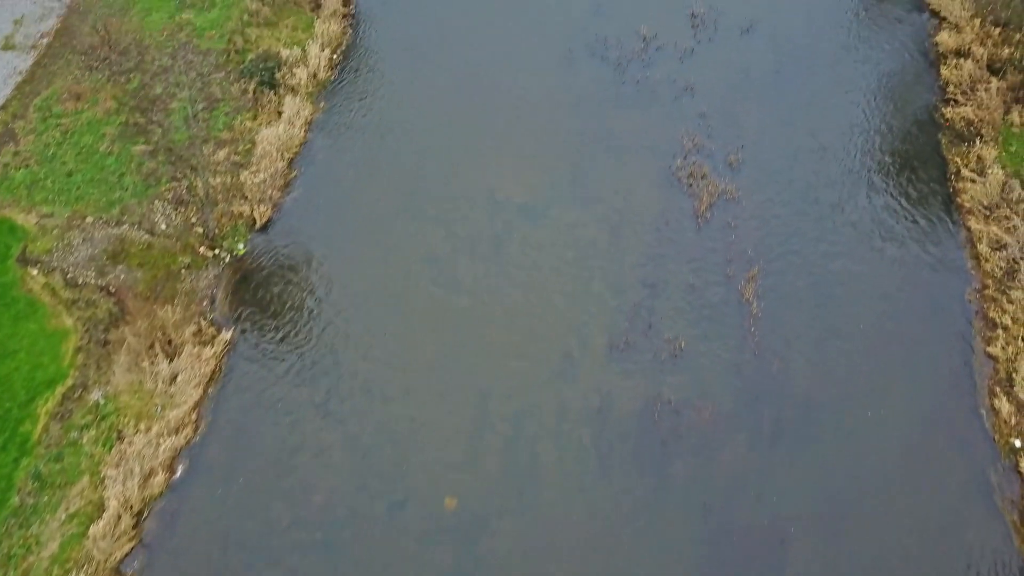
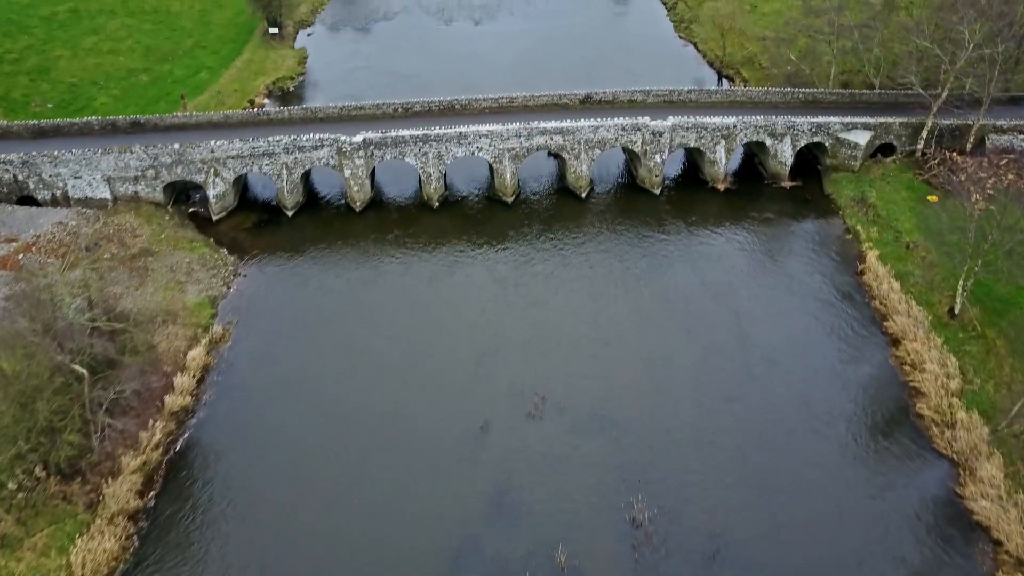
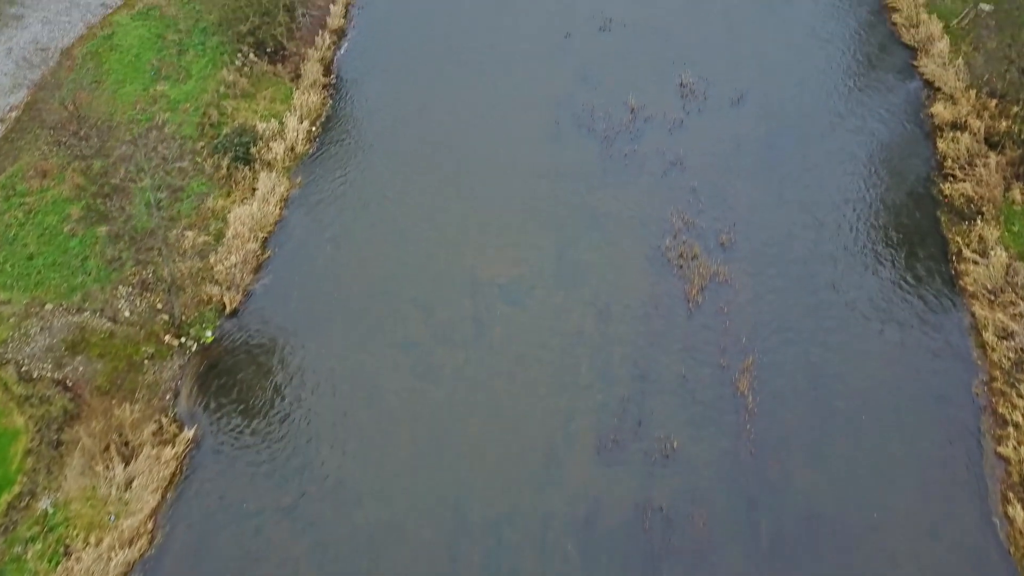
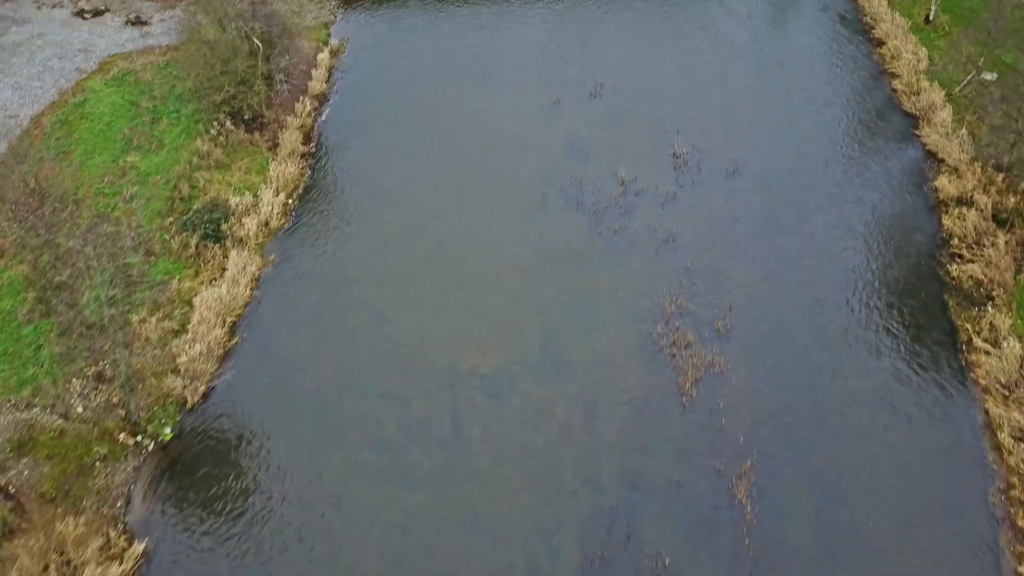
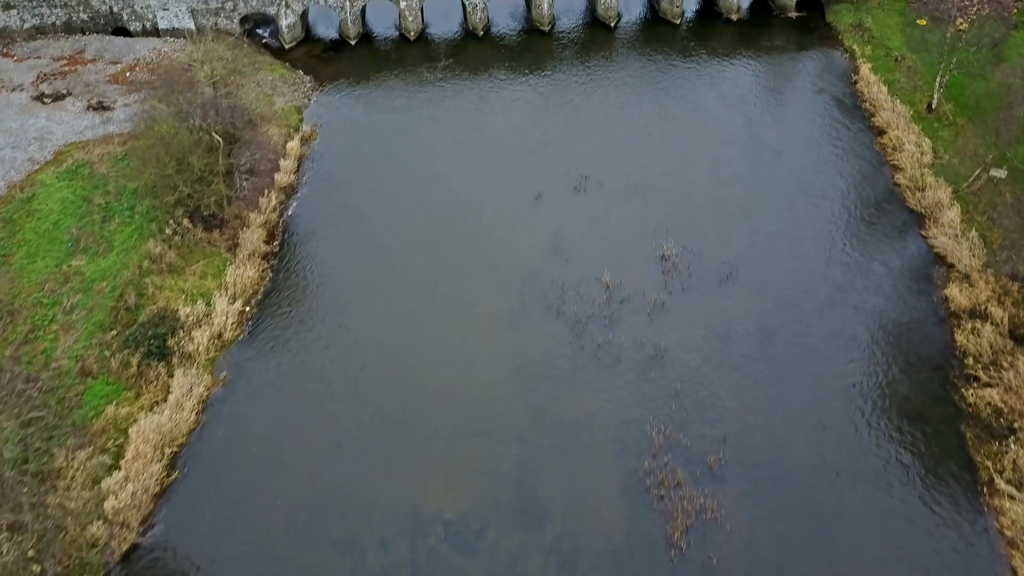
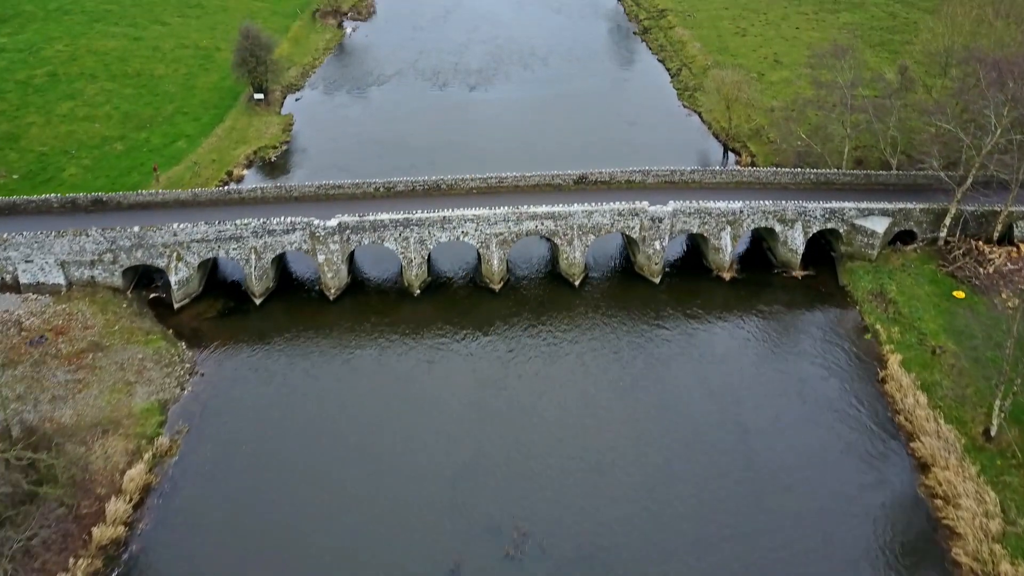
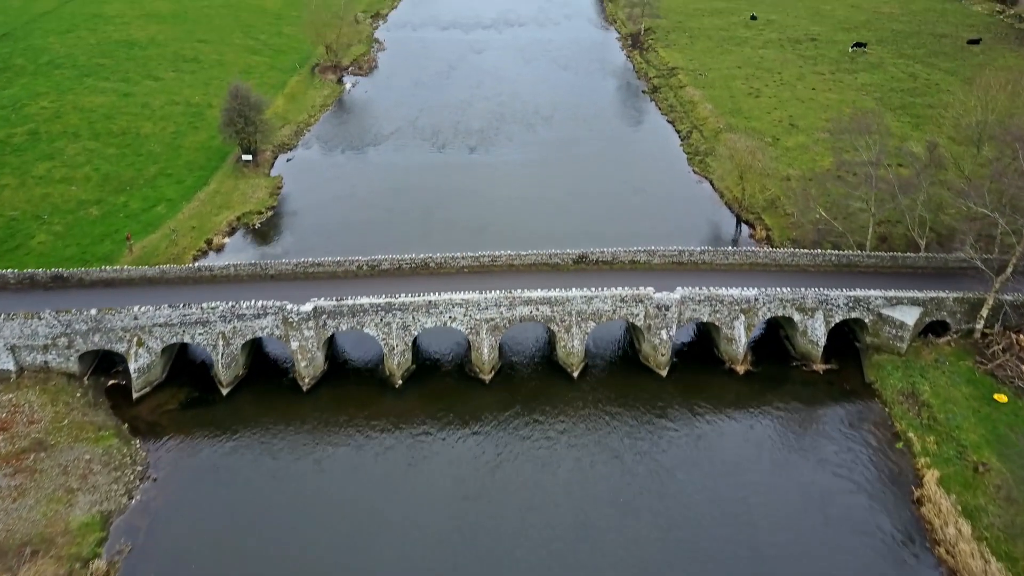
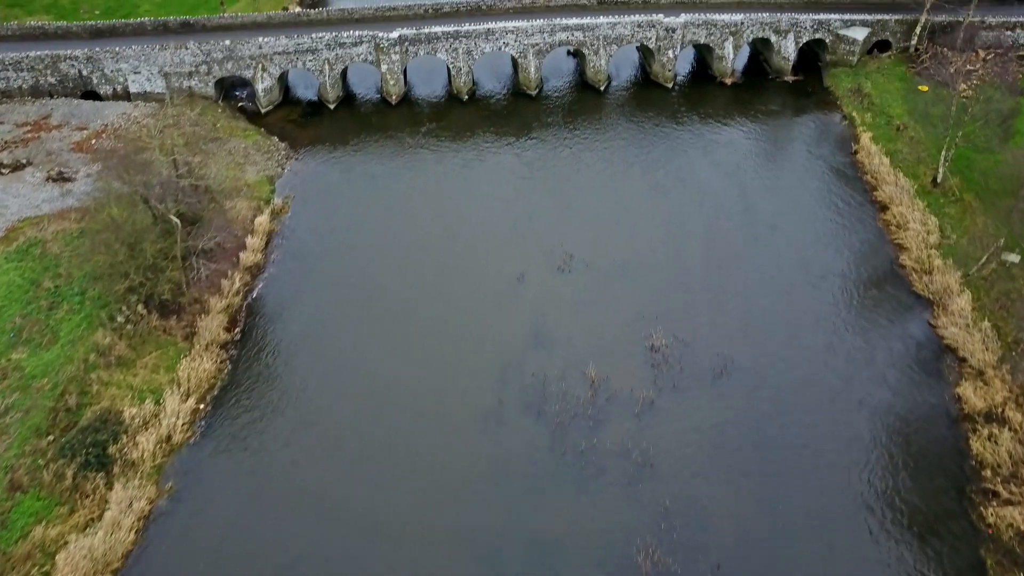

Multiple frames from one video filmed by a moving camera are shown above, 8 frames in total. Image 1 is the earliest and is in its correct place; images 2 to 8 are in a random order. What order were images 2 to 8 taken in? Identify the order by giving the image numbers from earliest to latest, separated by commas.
3, 4, 5, 8, 2, 6, 7
